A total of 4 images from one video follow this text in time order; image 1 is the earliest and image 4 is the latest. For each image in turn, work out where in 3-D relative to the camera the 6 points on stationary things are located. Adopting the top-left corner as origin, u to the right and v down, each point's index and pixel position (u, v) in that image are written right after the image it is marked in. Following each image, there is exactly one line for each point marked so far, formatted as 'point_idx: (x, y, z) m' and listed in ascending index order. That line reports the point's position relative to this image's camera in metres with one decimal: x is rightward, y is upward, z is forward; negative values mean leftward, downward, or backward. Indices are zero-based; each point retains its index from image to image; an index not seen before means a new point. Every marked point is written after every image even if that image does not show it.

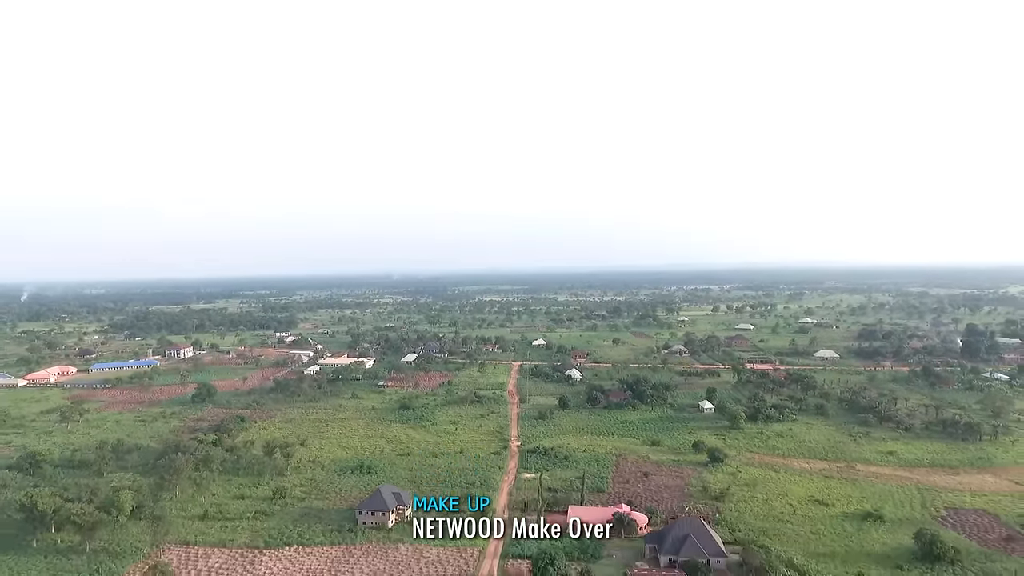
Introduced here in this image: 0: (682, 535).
0: (+5.4, -7.9, +18.9) m
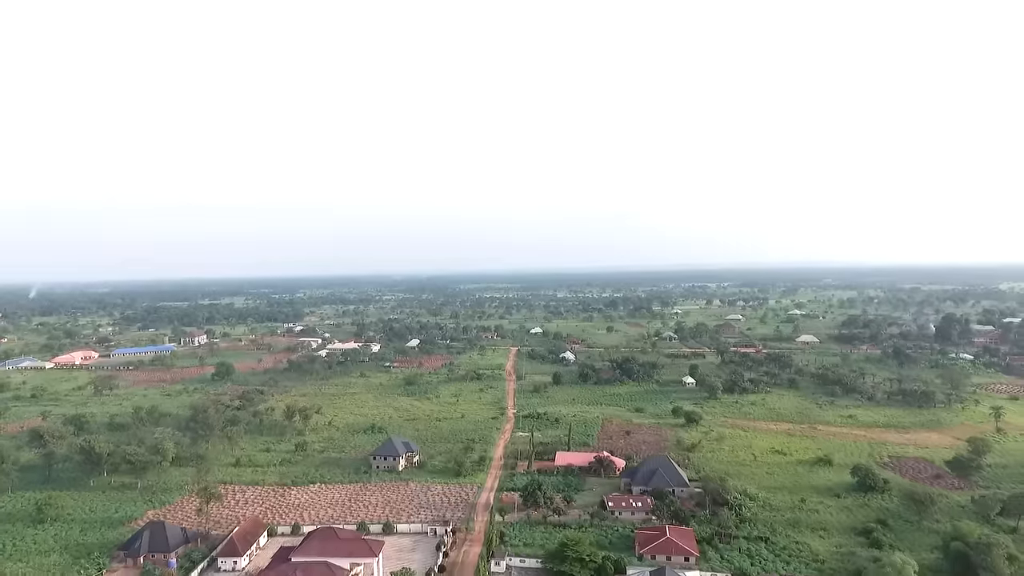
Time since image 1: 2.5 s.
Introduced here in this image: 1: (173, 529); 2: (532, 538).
0: (+5.2, -6.8, +22.0) m
1: (-10.4, -7.4, +18.1) m
2: (+0.6, -7.8, +18.3) m
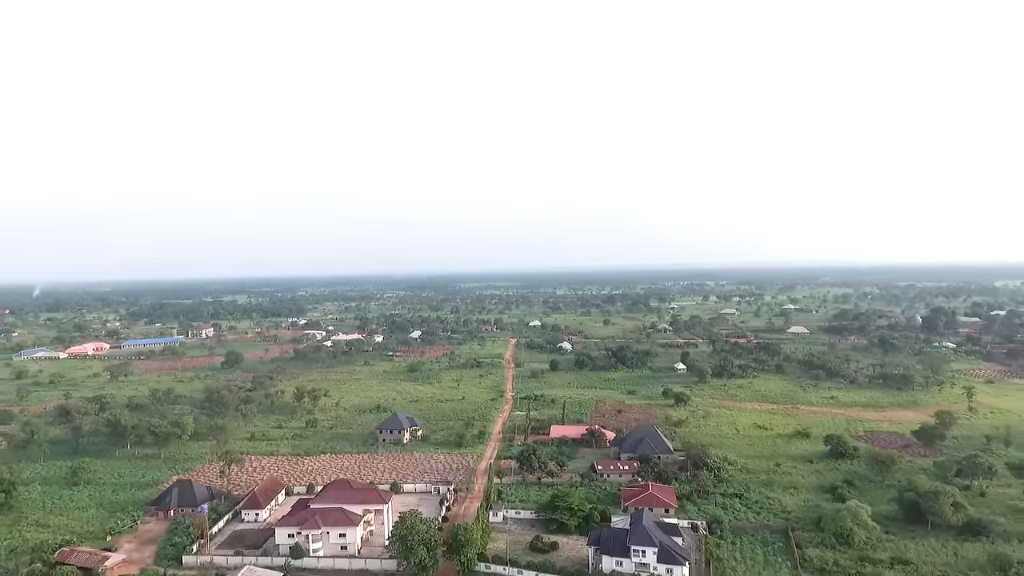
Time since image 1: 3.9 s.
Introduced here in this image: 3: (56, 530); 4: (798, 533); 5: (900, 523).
0: (+5.1, -6.1, +23.8) m
1: (-10.5, -6.7, +19.8) m
2: (+0.5, -7.0, +20.0) m
3: (-14.1, -7.5, +18.2) m
4: (+8.1, -7.0, +16.8) m
5: (+11.4, -6.9, +17.4) m
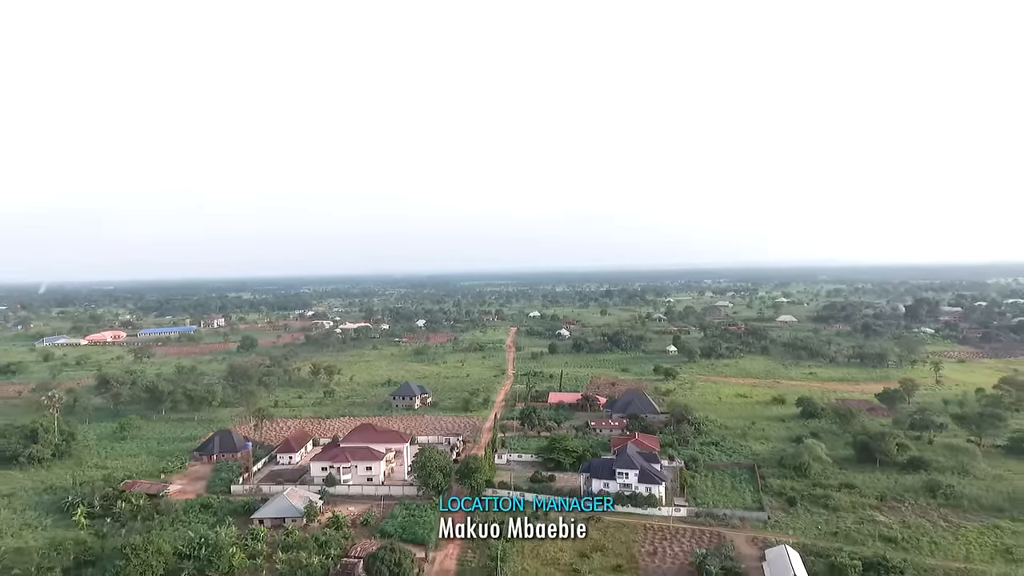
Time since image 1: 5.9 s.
0: (+5.2, -5.0, +26.3) m
1: (-10.4, -5.6, +22.4) m
2: (+0.6, -6.0, +22.6) m
3: (-14.0, -6.4, +20.8) m
4: (+8.2, -5.9, +19.4) m
5: (+11.5, -5.9, +20.0) m
